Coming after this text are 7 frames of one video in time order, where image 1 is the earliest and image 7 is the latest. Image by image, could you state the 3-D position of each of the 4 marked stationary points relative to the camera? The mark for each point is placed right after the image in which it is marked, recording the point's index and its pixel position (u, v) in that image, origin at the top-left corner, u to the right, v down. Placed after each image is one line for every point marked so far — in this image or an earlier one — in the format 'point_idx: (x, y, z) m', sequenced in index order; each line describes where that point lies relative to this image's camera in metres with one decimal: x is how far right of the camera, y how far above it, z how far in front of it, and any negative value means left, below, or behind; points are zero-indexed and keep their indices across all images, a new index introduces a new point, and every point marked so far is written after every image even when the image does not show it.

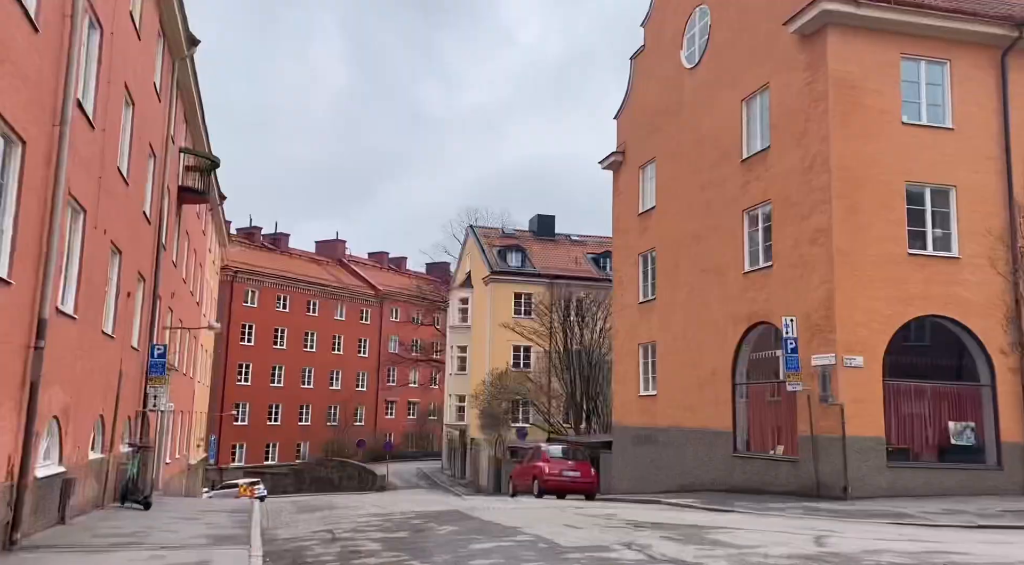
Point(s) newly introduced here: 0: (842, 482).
0: (+6.5, -3.9, +17.2) m
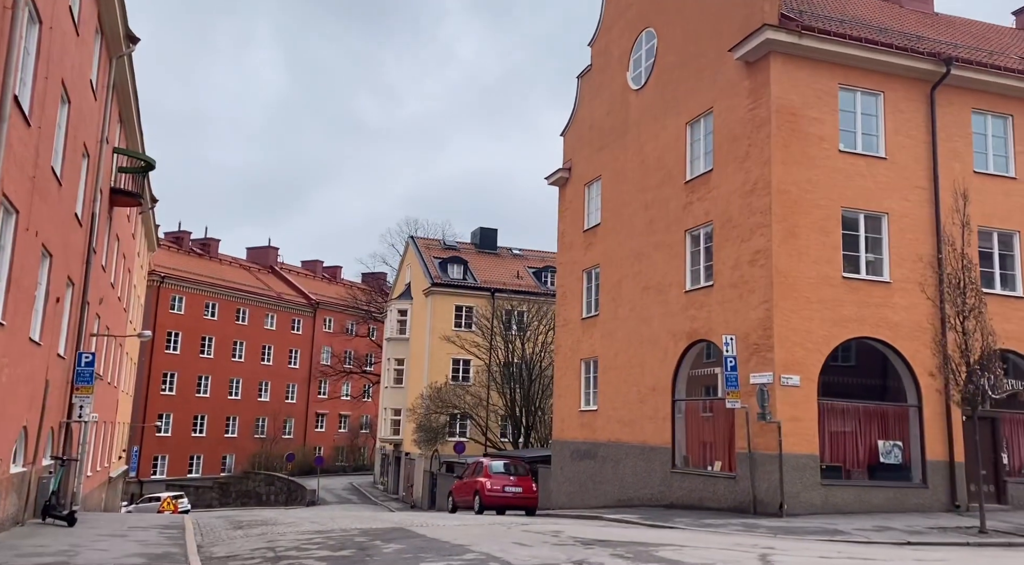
0: (+5.4, -4.4, +17.6) m
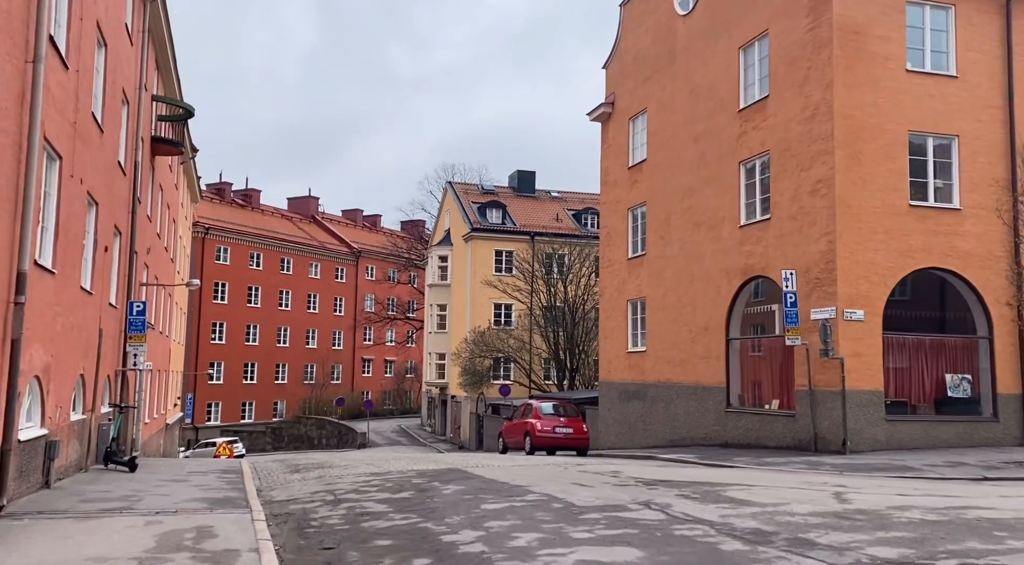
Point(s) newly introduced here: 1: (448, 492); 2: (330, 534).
0: (+6.4, -3.0, +17.1) m
1: (-0.9, -2.8, +11.8) m
2: (-1.9, -2.7, +9.2) m
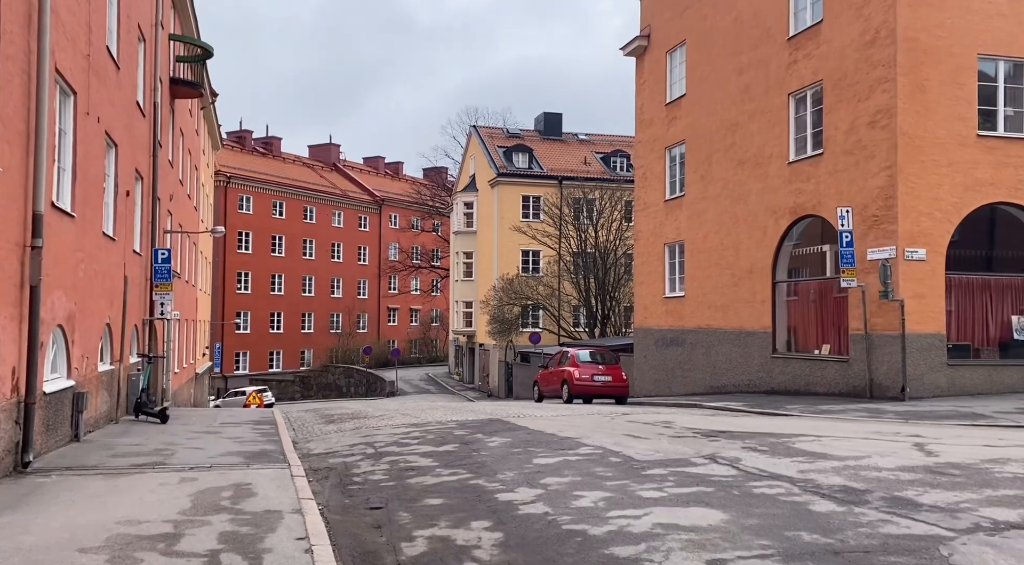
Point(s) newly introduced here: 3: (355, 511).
0: (+7.2, -1.9, +16.2) m
1: (-0.2, -2.1, +11.2) m
2: (-1.3, -2.1, +8.6) m
3: (-1.4, -2.0, +7.7) m
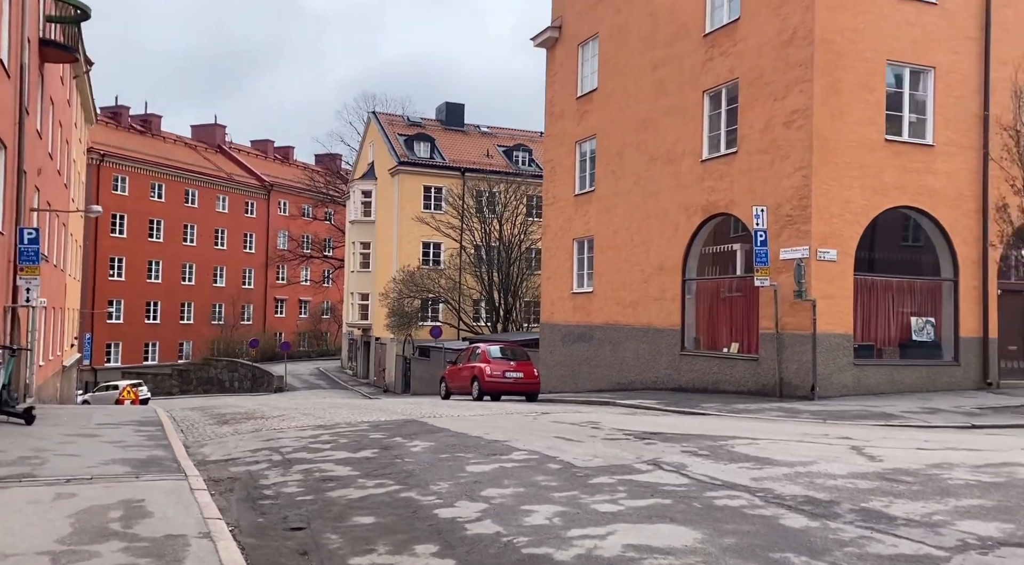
0: (+5.6, -1.8, +16.3) m
1: (-1.1, -2.0, +10.3) m
2: (-1.9, -2.0, +7.6) m
3: (-1.8, -1.9, +6.7) m
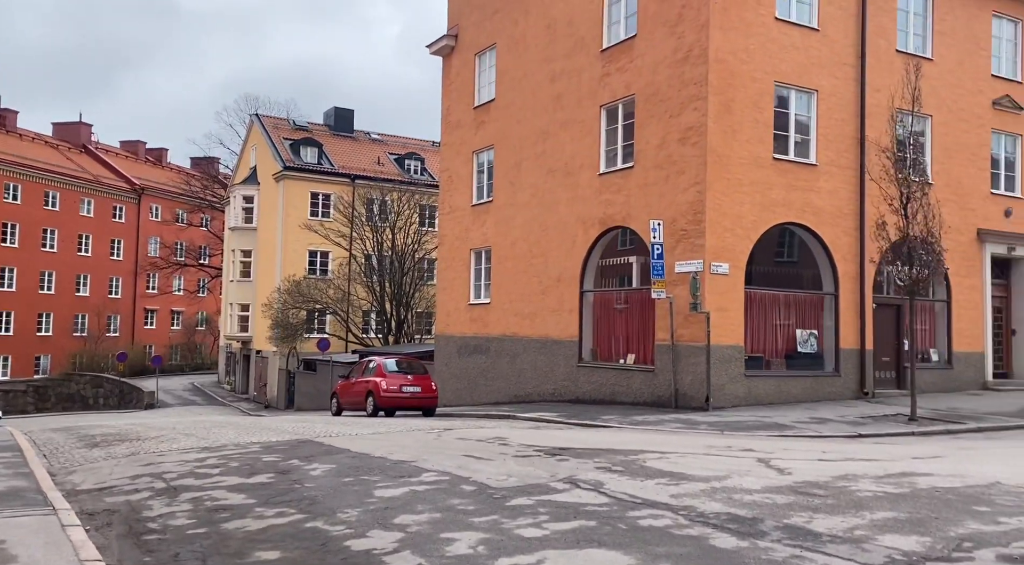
0: (+3.7, -2.1, +16.6) m
1: (-2.2, -2.1, +9.7) m
2: (-2.6, -2.1, +7.0) m
3: (-2.4, -2.0, +6.1) m
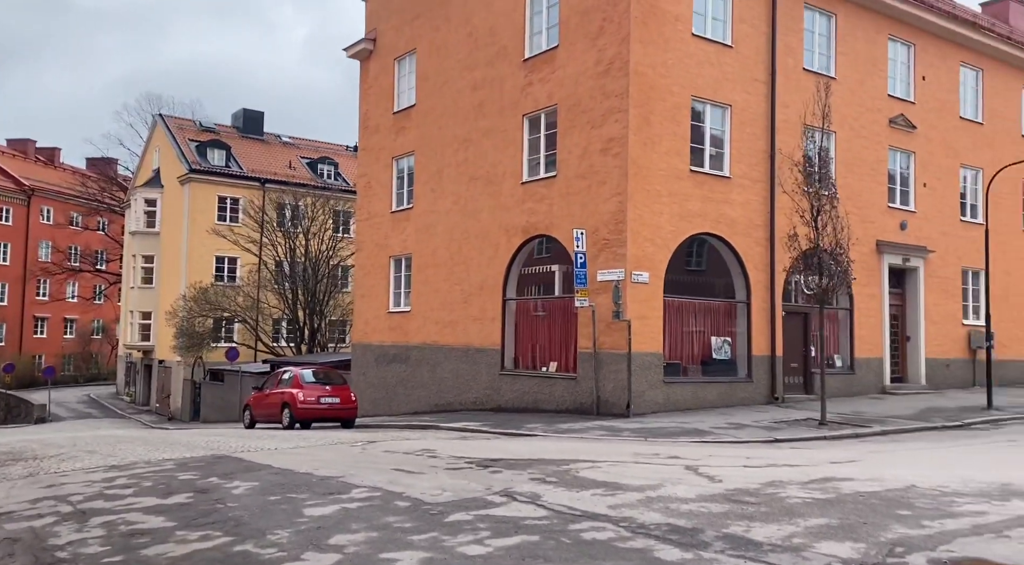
0: (+2.2, -2.3, +16.8) m
1: (-2.9, -2.2, +9.3) m
2: (-3.0, -2.2, +6.5) m
3: (-2.7, -2.1, +5.7) m
